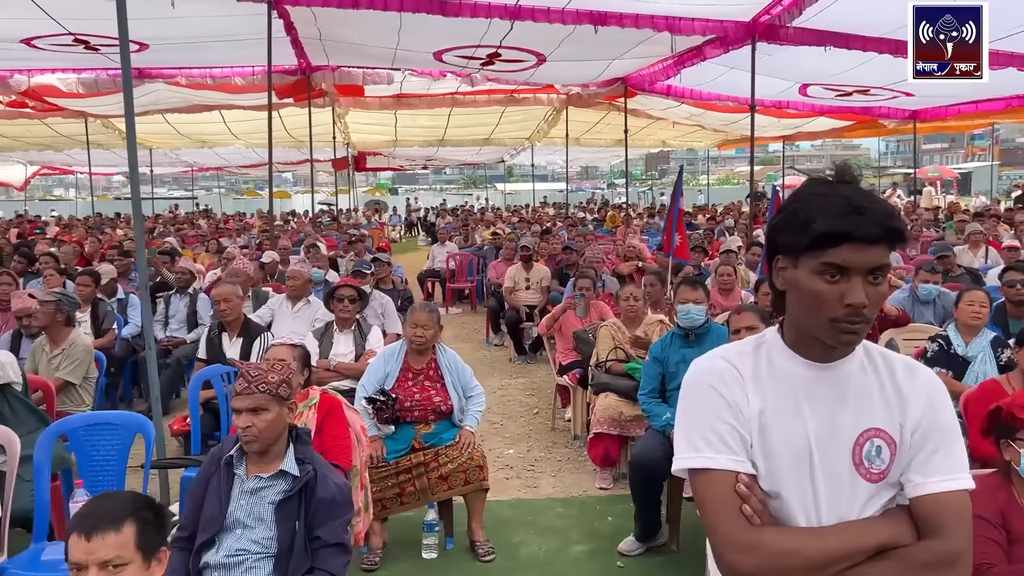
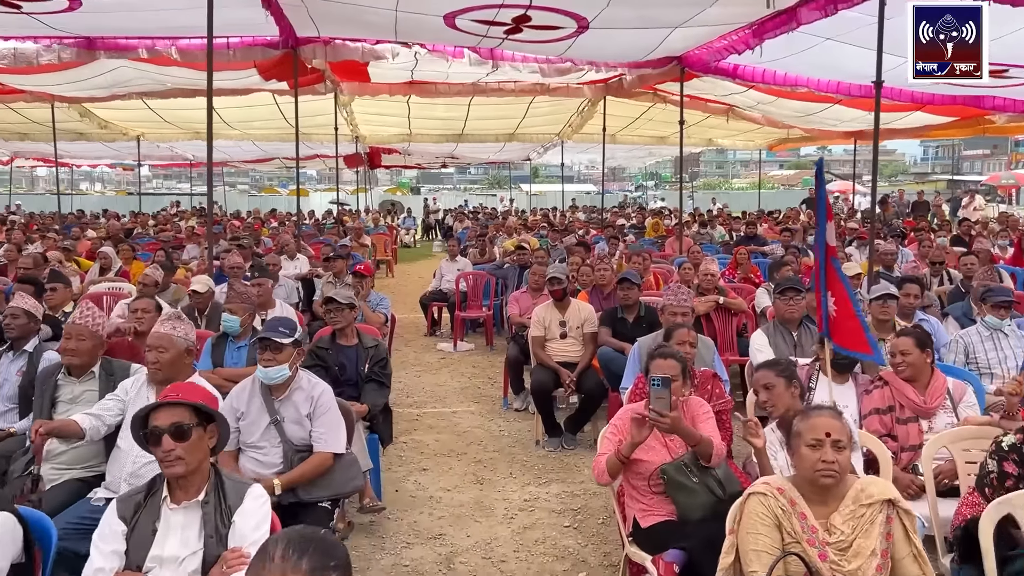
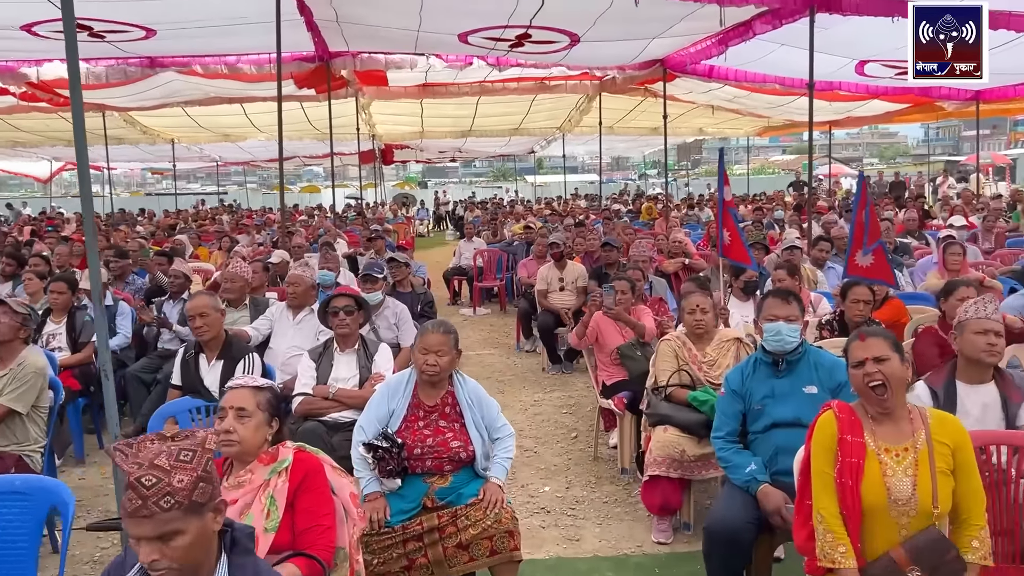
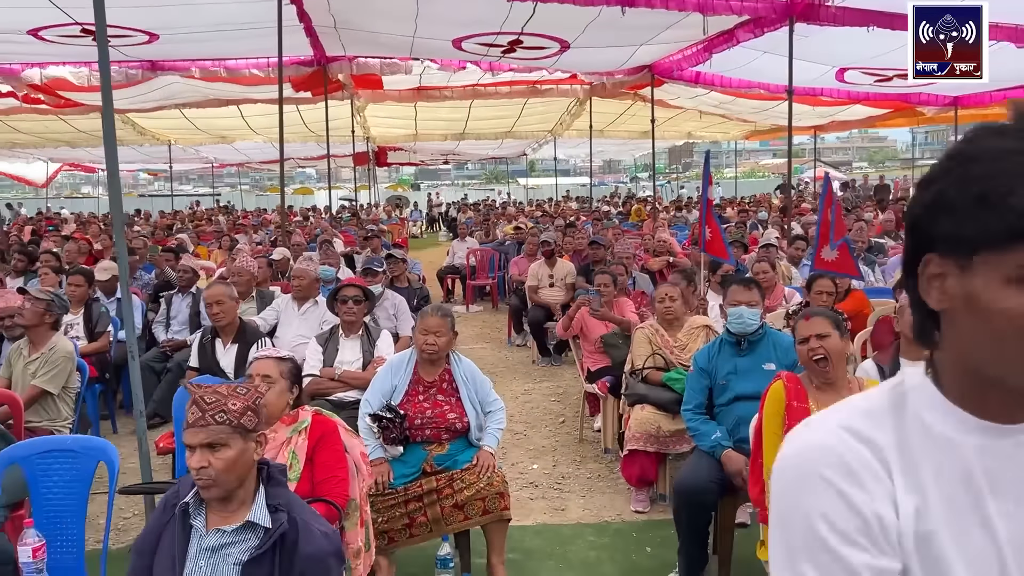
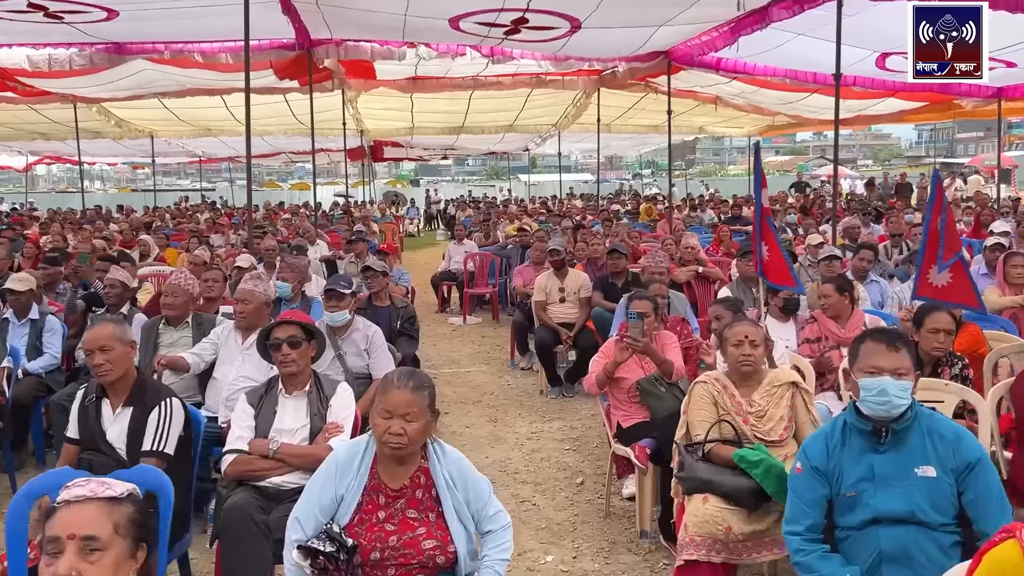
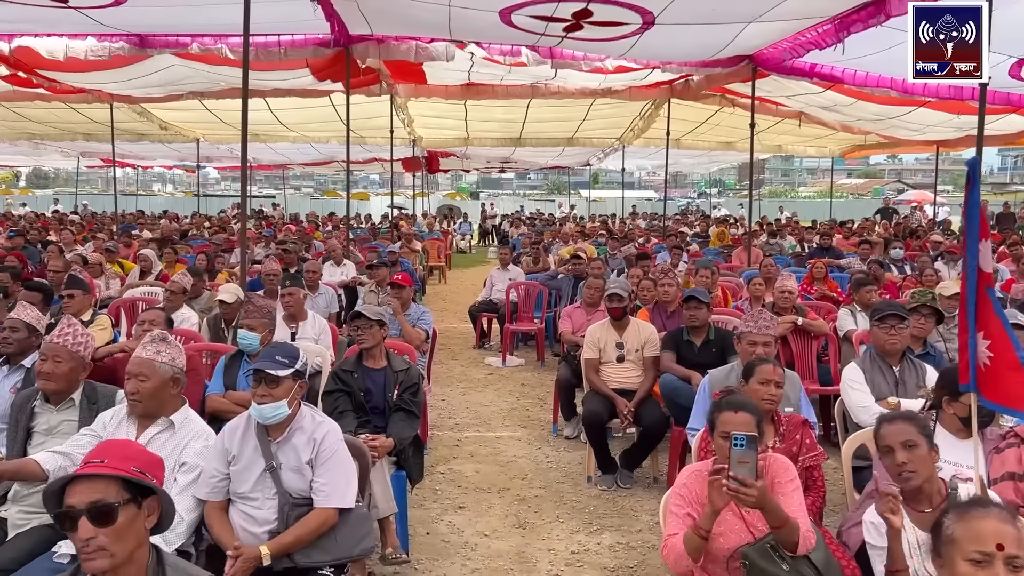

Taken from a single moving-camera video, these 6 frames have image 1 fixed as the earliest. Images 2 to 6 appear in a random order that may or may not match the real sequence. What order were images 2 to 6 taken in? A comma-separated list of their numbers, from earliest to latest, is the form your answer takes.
4, 3, 5, 2, 6
